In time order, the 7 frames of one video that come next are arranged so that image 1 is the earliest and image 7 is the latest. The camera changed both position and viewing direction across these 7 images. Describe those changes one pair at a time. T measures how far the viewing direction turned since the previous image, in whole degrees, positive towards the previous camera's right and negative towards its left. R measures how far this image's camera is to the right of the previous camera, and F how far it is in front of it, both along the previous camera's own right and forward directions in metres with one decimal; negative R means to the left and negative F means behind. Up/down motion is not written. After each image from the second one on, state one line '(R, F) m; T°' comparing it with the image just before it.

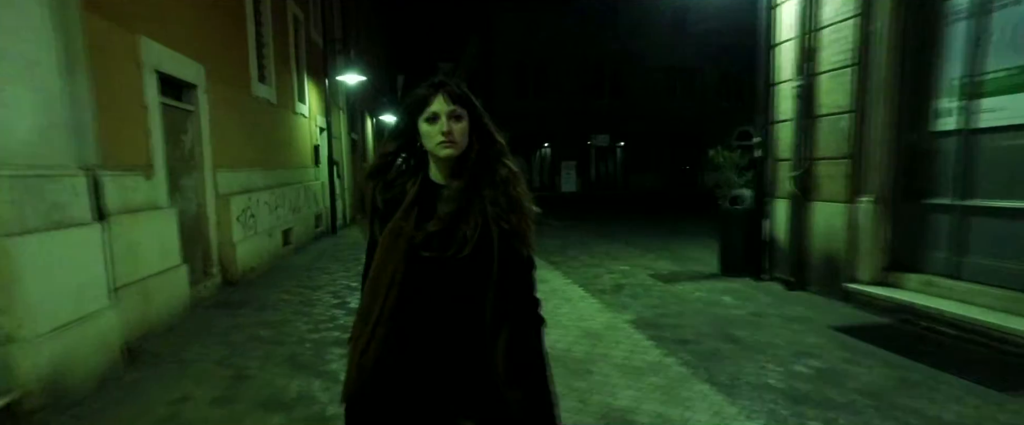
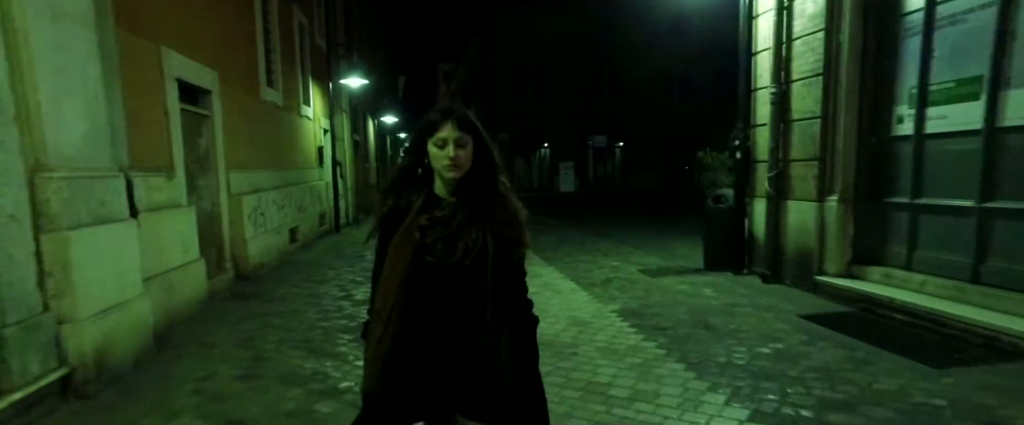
(+0.1, -0.5) m; 0°
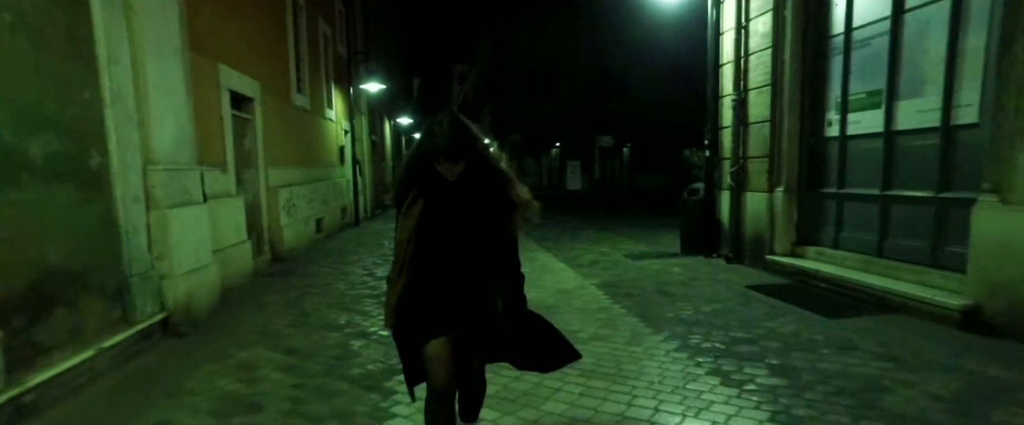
(+0.2, -1.3) m; -1°
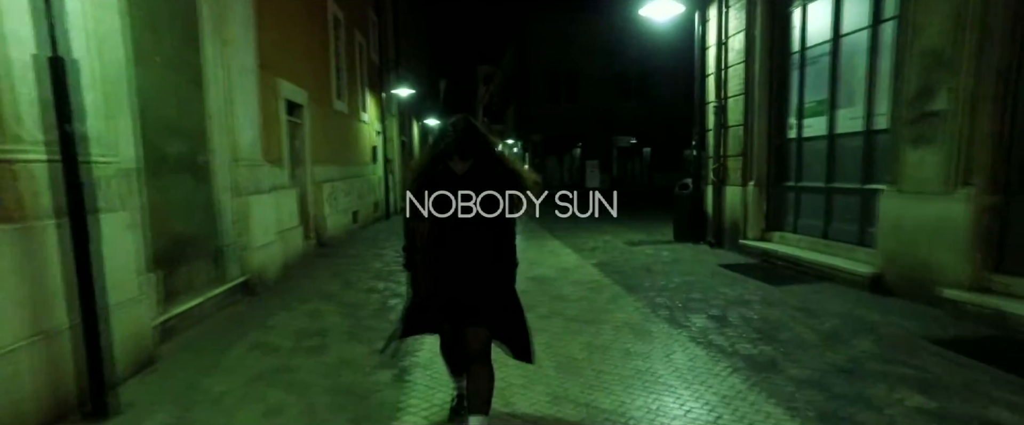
(+0.3, -1.5) m; -3°
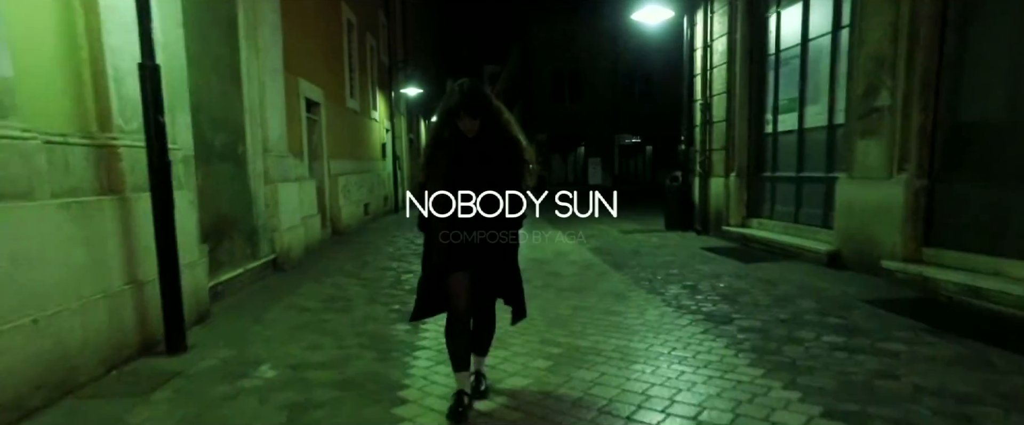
(+0.1, -0.9) m; -1°
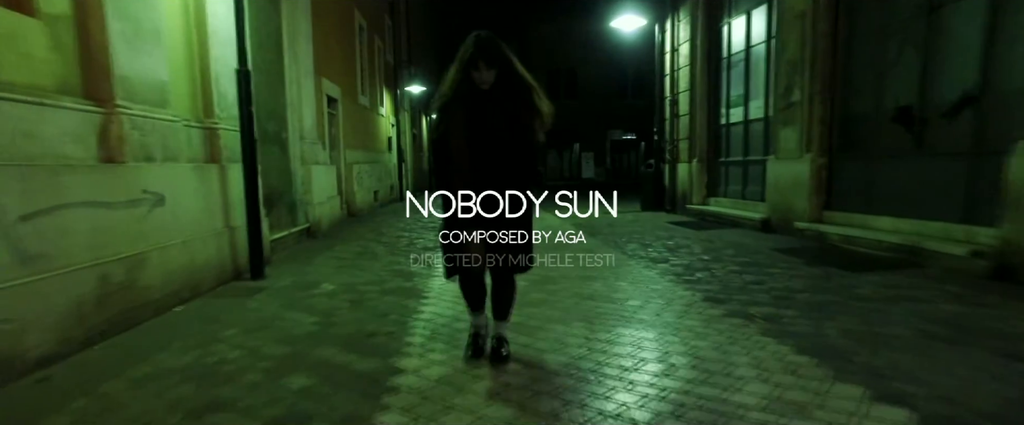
(+0.1, -1.7) m; 0°
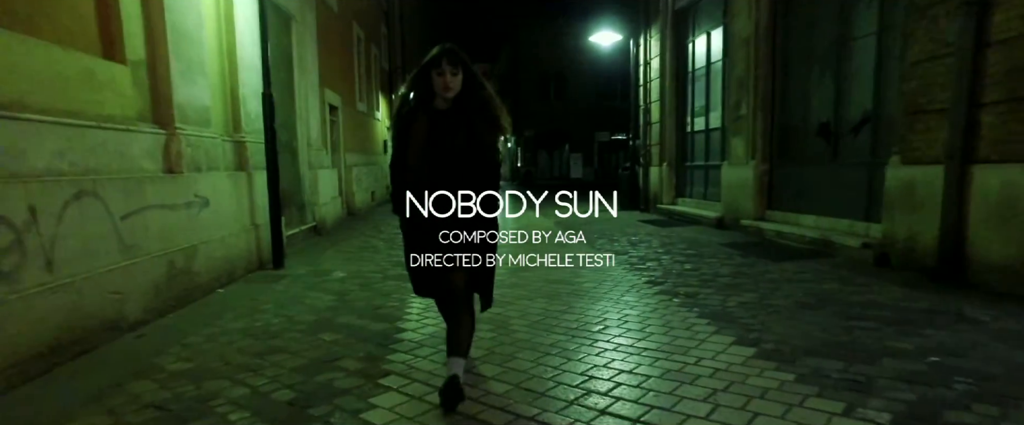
(+0.2, -1.1) m; +1°
